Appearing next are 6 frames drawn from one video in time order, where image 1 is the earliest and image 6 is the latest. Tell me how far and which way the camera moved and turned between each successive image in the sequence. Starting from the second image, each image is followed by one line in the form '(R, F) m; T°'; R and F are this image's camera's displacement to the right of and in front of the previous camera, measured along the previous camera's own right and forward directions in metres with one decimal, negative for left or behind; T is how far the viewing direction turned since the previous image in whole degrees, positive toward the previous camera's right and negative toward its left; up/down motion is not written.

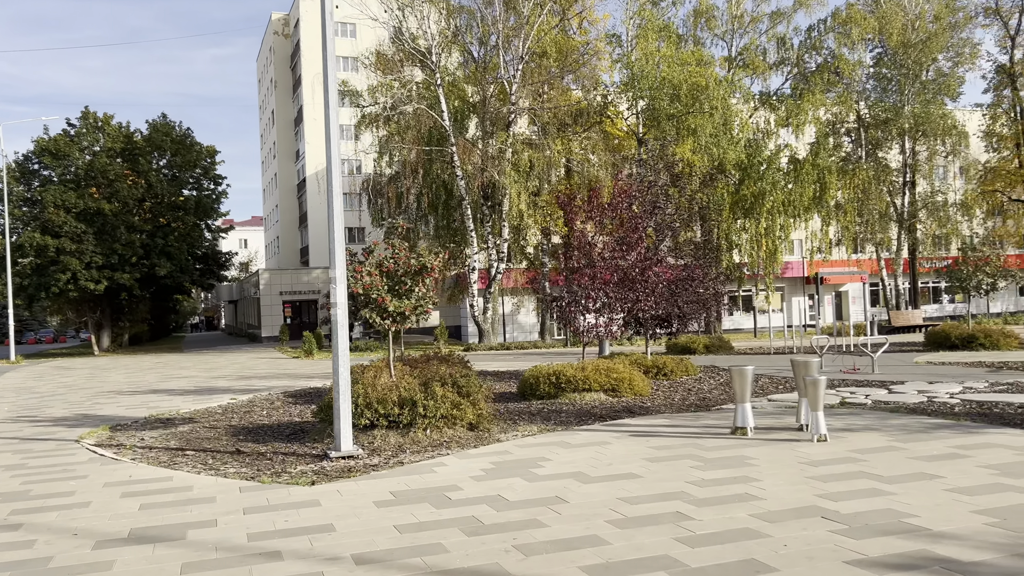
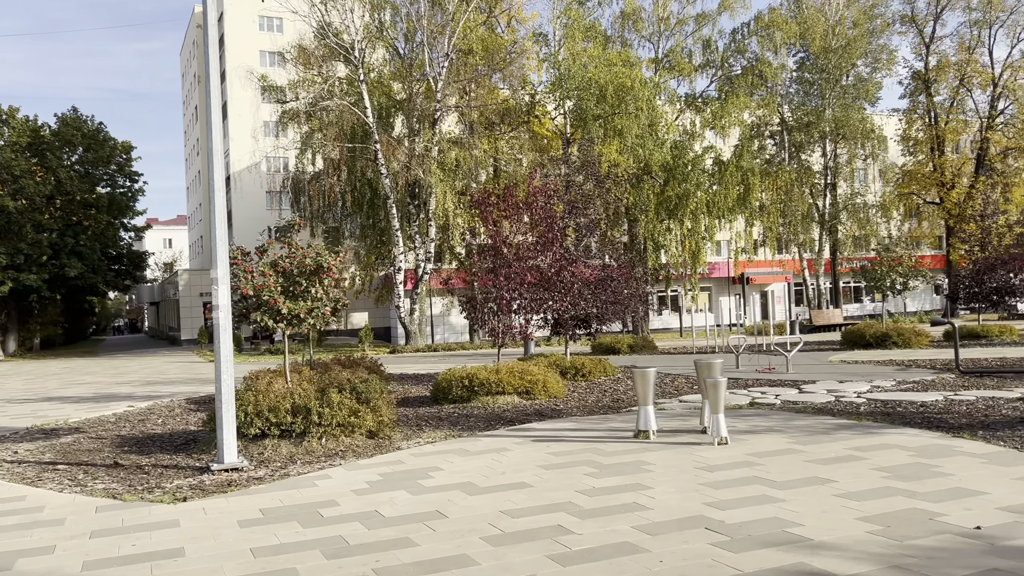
(+0.4, +0.3) m; +4°
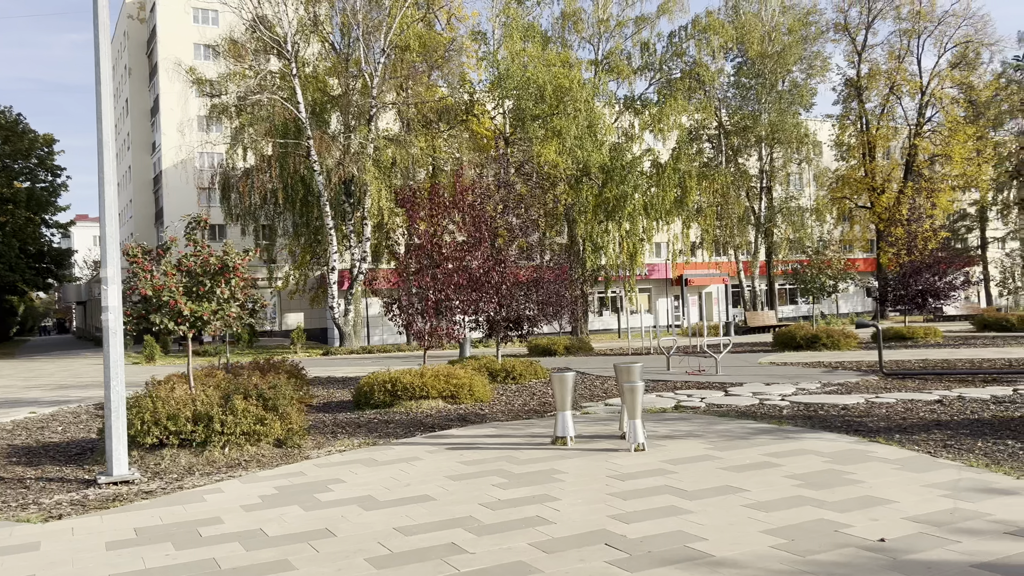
(+0.3, +0.3) m; +4°
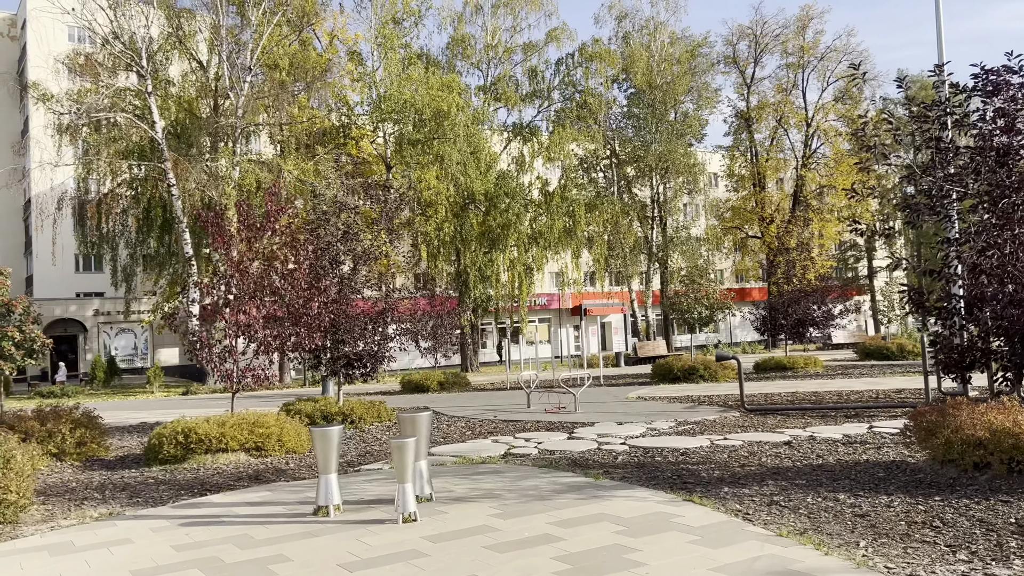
(+1.1, +1.1) m; +6°
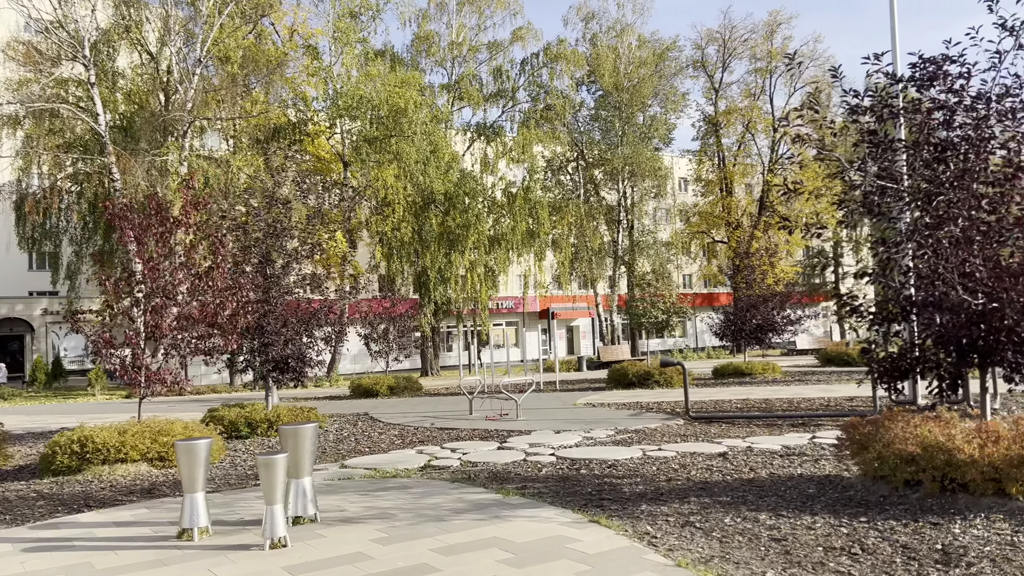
(+0.5, +0.5) m; +2°
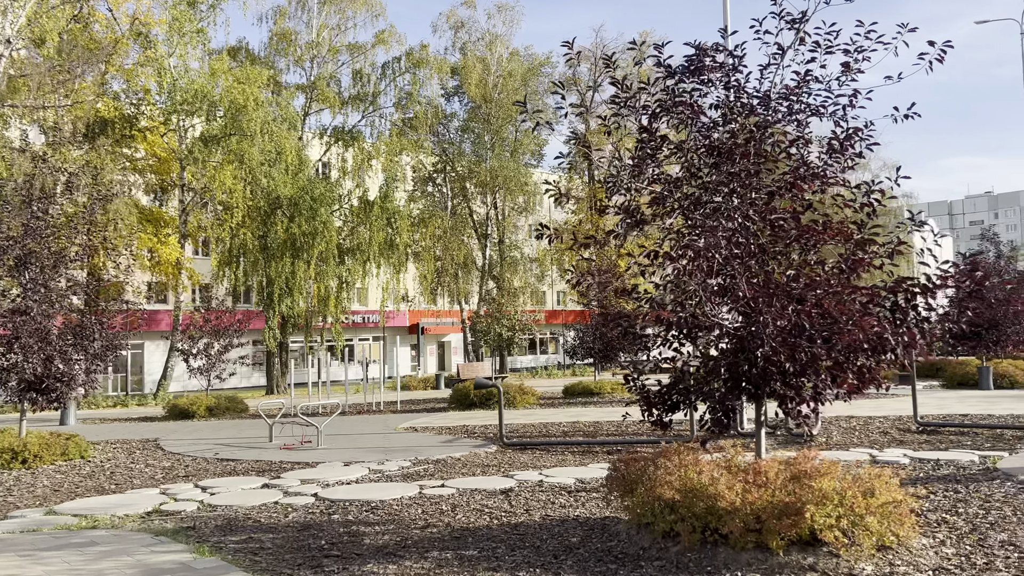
(+1.1, +0.9) m; +8°
